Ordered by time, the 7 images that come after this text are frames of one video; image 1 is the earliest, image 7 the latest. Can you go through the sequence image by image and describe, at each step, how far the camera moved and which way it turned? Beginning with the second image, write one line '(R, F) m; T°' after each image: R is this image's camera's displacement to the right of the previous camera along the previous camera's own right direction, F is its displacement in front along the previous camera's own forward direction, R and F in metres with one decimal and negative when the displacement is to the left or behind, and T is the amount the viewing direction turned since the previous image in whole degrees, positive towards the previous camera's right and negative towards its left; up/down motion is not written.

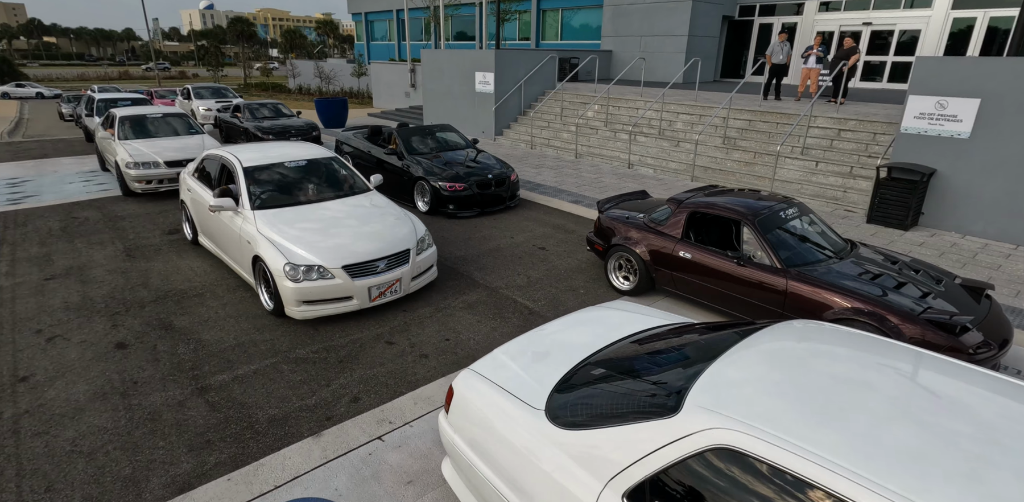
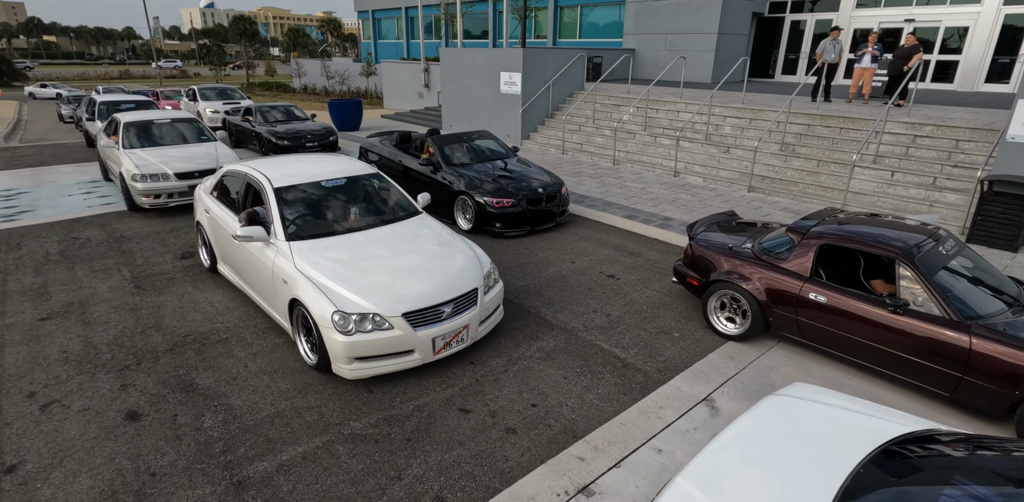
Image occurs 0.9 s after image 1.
(-0.8, +1.0) m; 0°
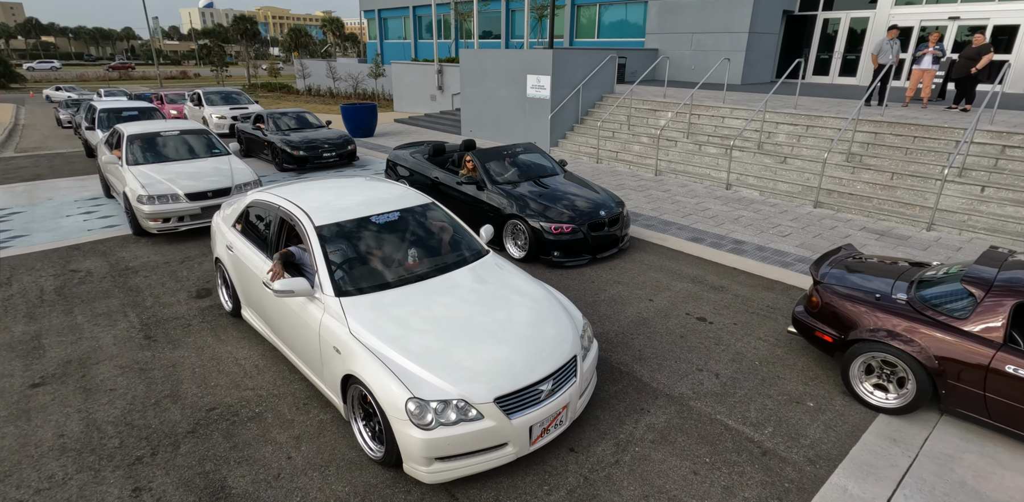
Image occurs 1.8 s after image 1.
(-0.8, +1.0) m; 0°
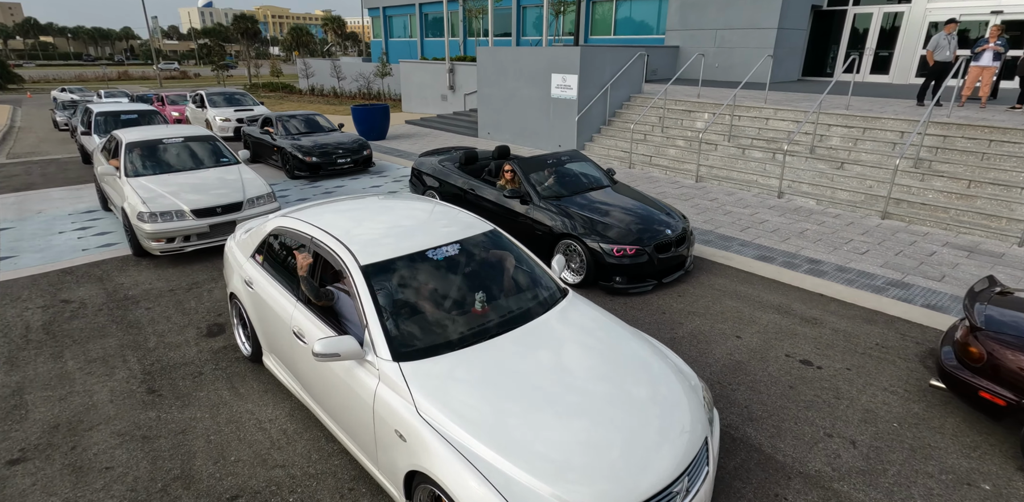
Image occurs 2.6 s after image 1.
(-0.6, +0.9) m; 0°
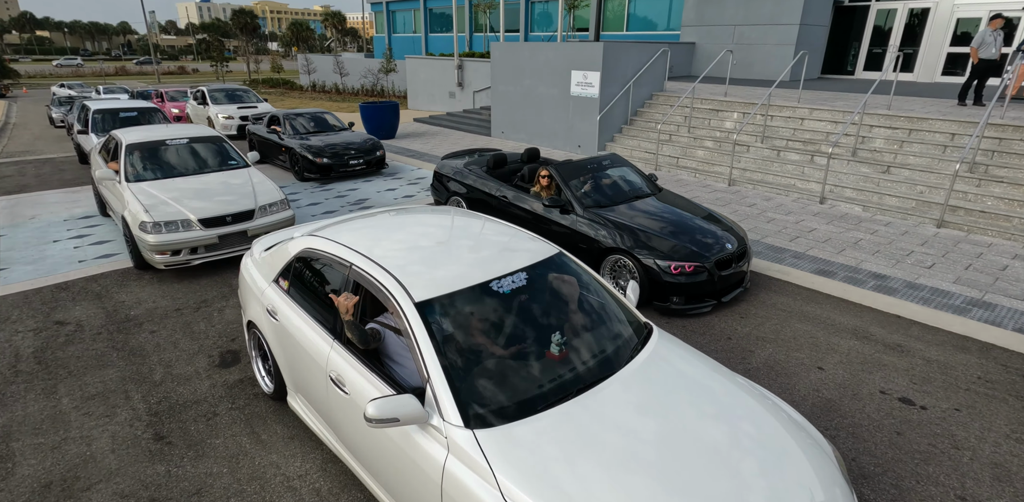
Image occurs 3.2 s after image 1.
(-0.5, +0.6) m; 0°
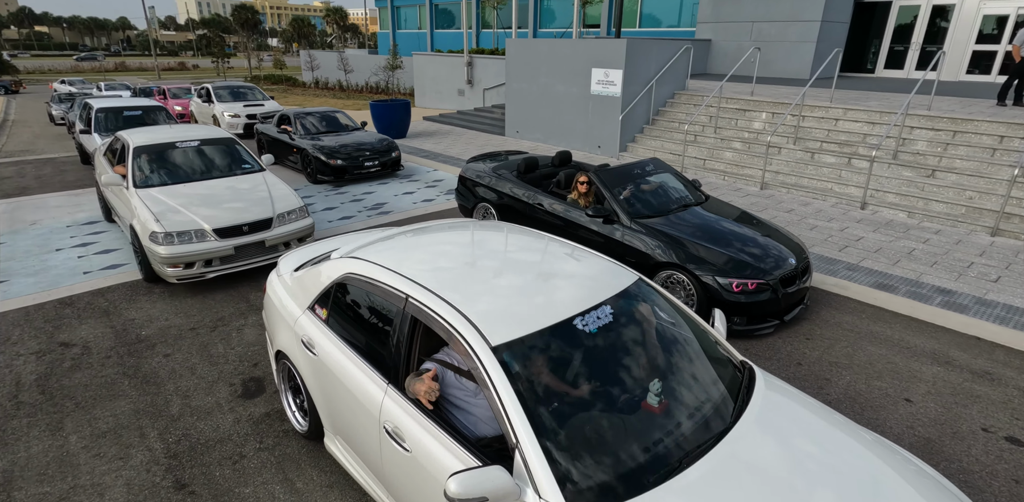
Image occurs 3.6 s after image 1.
(-0.5, +0.5) m; 0°
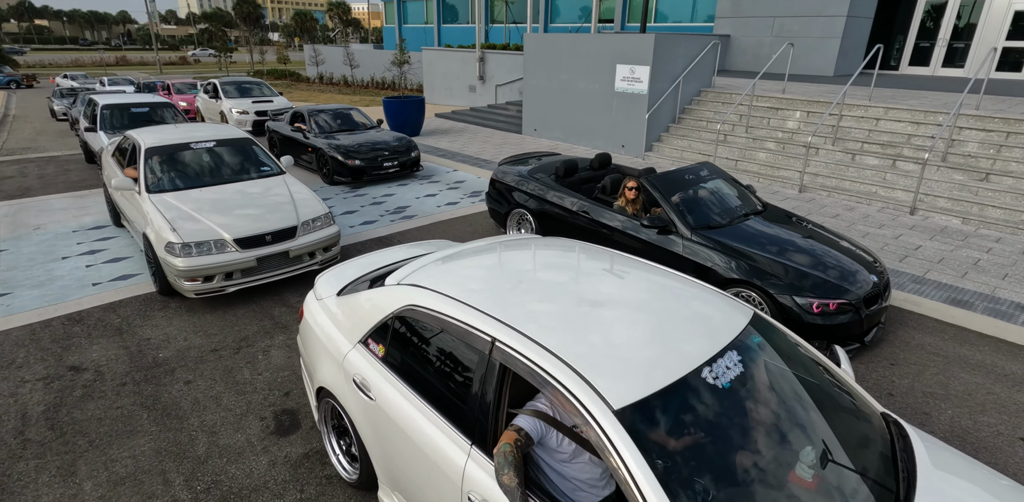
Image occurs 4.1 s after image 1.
(-0.5, +0.5) m; 0°
